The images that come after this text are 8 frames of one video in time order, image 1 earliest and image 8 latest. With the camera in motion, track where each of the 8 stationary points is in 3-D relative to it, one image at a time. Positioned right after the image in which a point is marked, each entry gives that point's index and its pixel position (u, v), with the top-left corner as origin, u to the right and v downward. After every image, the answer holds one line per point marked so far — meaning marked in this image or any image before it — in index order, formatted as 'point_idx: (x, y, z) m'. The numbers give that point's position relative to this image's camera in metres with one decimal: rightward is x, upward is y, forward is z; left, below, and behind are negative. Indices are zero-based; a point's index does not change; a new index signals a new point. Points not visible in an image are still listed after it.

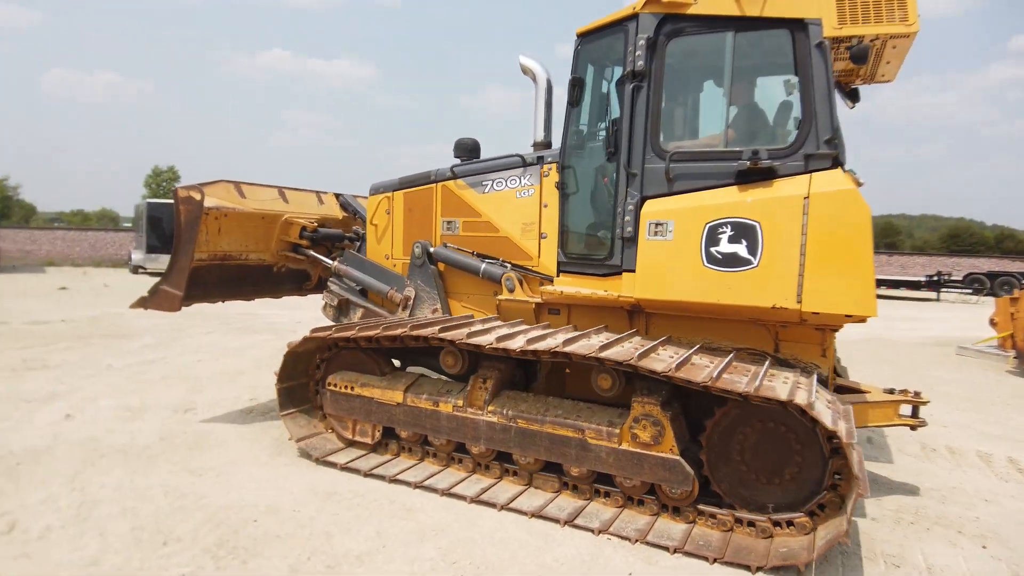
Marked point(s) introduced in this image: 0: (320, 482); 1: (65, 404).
0: (-1.3, -1.3, +4.5) m
1: (-4.1, -1.1, +6.3) m
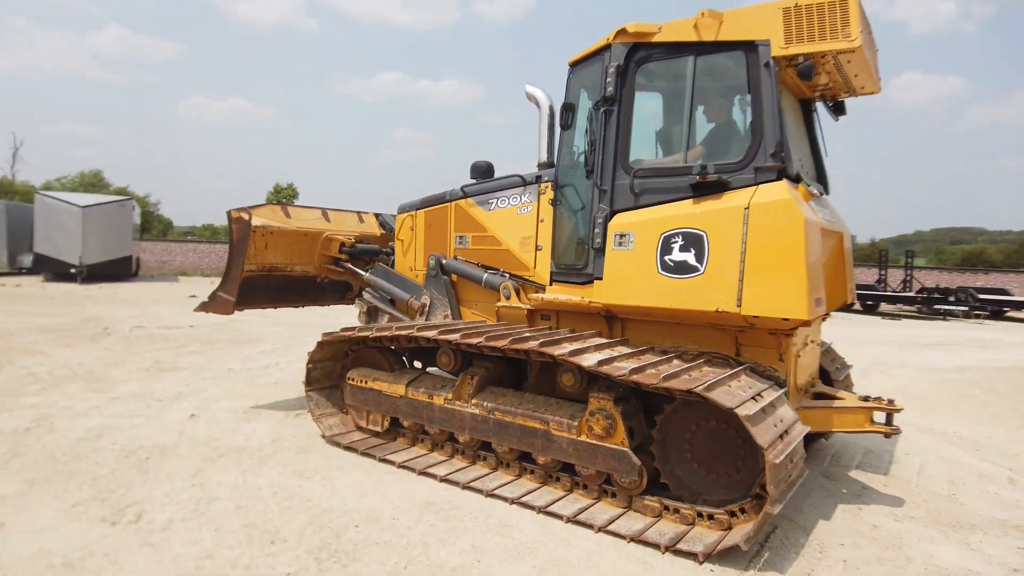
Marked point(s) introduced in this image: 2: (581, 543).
0: (-0.6, -1.4, +4.6) m
1: (-3.2, -1.1, +6.8) m
2: (+0.4, -1.5, +4.0) m
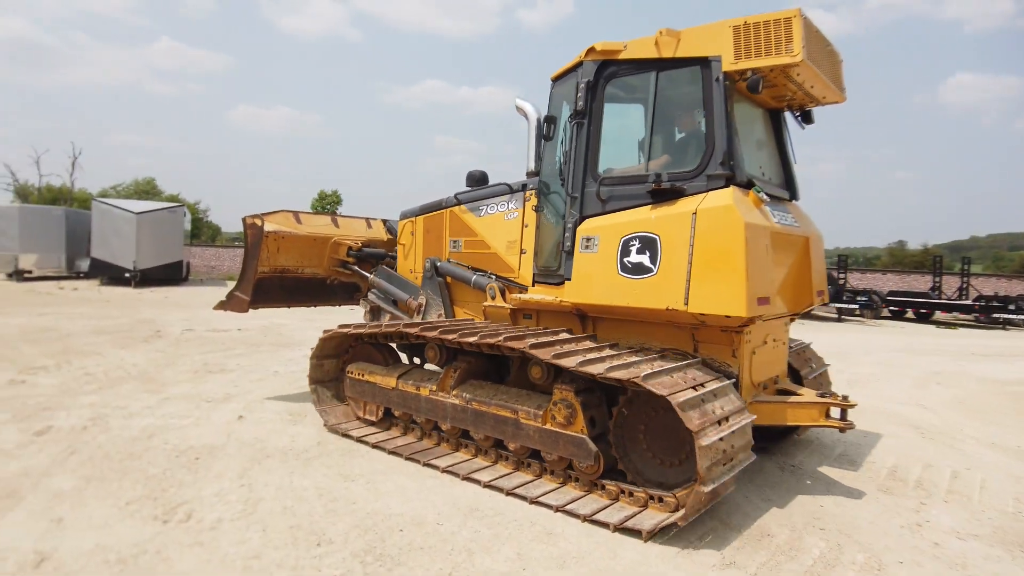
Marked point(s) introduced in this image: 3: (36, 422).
0: (-0.3, -1.4, +4.6) m
1: (-2.8, -1.2, +6.9) m
2: (+0.7, -1.5, +3.9) m
3: (-4.2, -1.2, +6.0) m
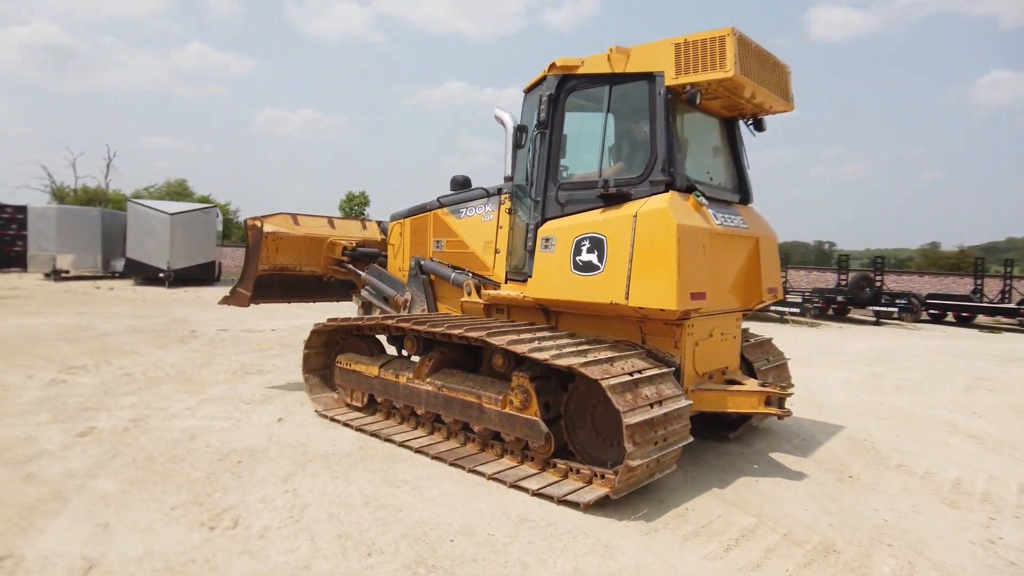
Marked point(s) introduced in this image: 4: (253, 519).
0: (0.0, -1.4, +4.4) m
1: (-2.3, -1.2, +6.8) m
2: (+1.0, -1.5, +3.7) m
3: (-3.8, -1.2, +6.0) m
4: (-1.5, -1.4, +4.0) m
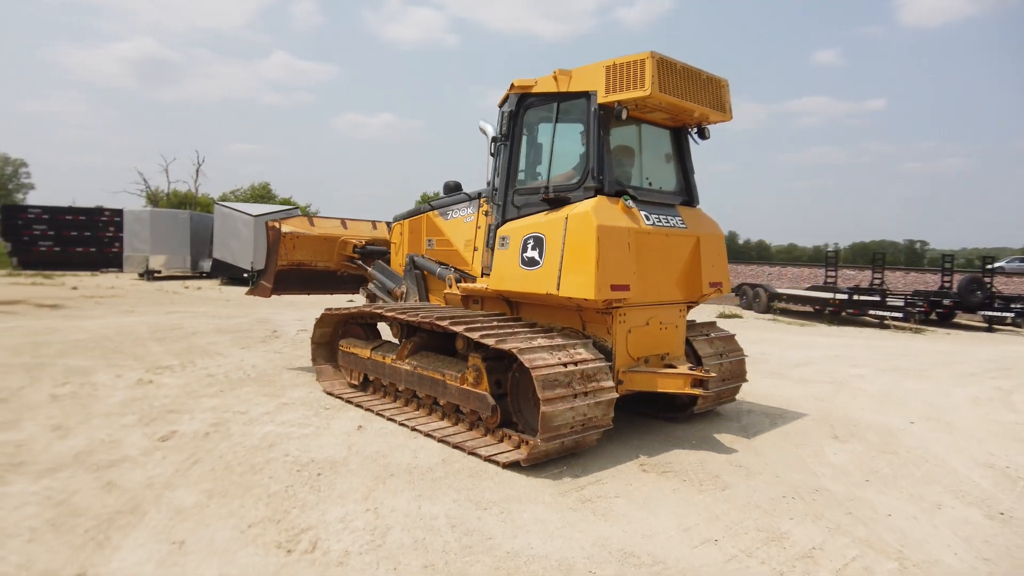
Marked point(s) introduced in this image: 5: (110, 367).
0: (+0.6, -1.4, +4.0) m
1: (-1.5, -1.2, +6.6) m
2: (+1.5, -1.6, +3.2) m
3: (-3.0, -1.2, +5.9) m
4: (-1.0, -1.4, +3.7) m
5: (-5.0, -1.0, +8.5) m
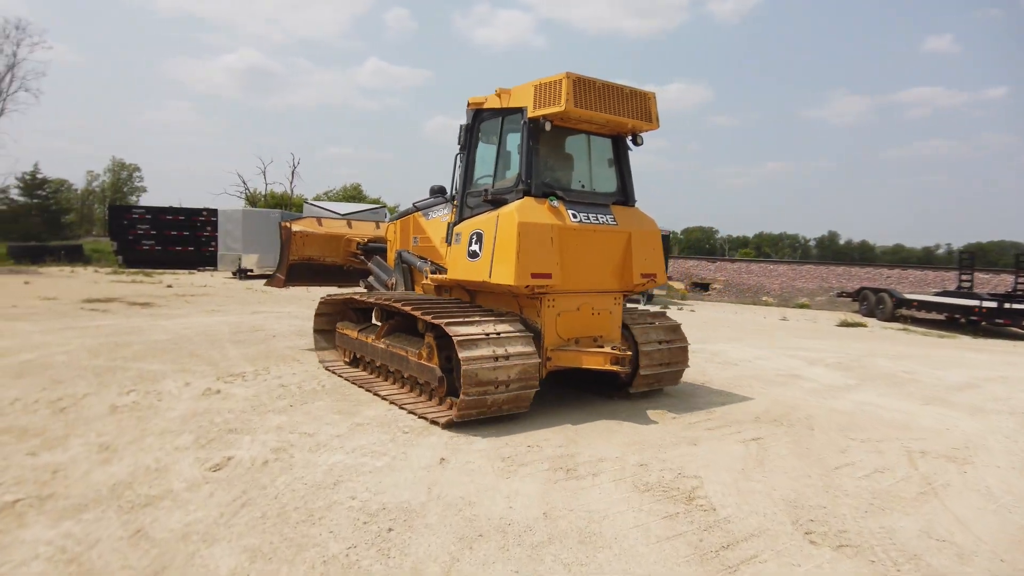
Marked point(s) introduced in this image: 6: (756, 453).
0: (+1.1, -1.5, +2.7) m
1: (-0.6, -1.2, +5.6) m
2: (+1.9, -1.6, +1.8) m
3: (-2.2, -1.2, +5.1) m
4: (-0.4, -1.4, +2.7) m
5: (-3.9, -1.0, +8.0) m
6: (+2.0, -1.3, +5.4) m
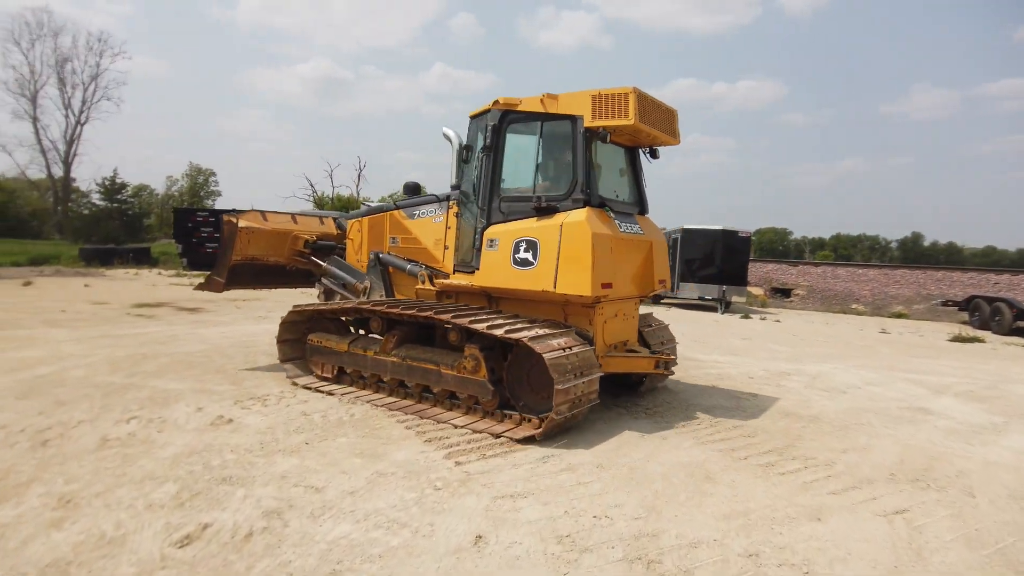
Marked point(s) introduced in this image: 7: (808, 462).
0: (+1.2, -1.6, +1.4) m
1: (-0.2, -1.4, +4.4) m
2: (+1.9, -1.7, +0.4) m
3: (-1.9, -1.3, +4.0) m
4: (-0.3, -1.5, +1.4) m
5: (-3.2, -1.1, +7.0) m
6: (+2.3, -1.5, +4.0) m
7: (+2.3, -1.3, +5.2) m
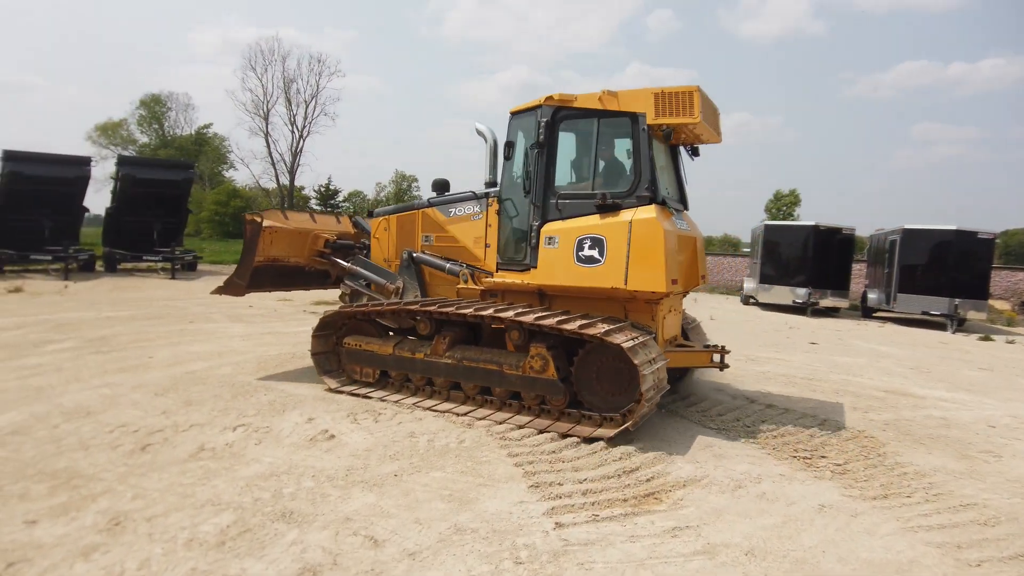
0: (+0.8, -1.7, 0.0) m
1: (+0.3, -1.4, +3.3) m
2: (+1.2, -1.8, -1.2) m
3: (-1.4, -1.4, +3.4) m
4: (-0.6, -1.6, +0.5) m
5: (-1.9, -1.1, +6.7) m
6: (+2.6, -1.6, +2.2) m
7: (+2.9, -1.5, +3.4) m
